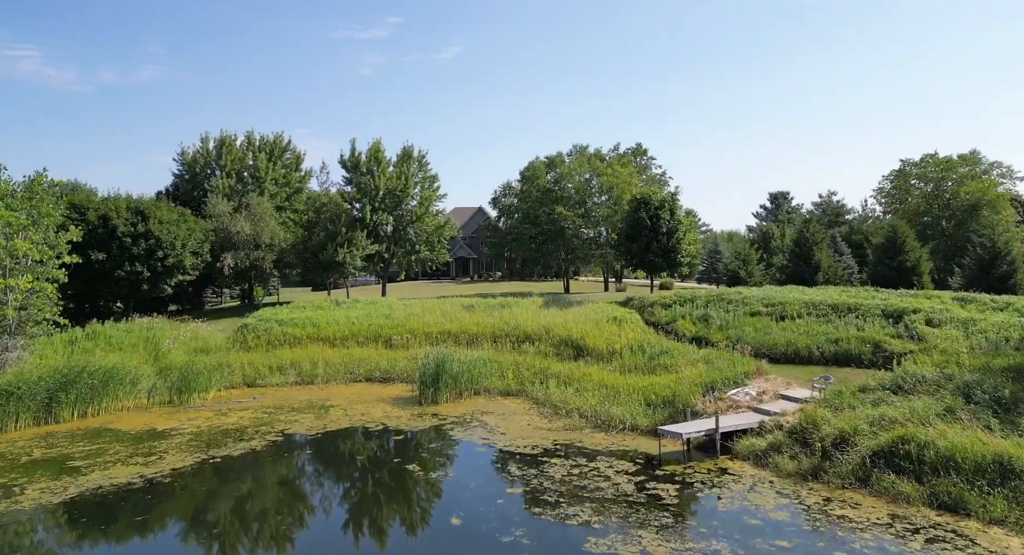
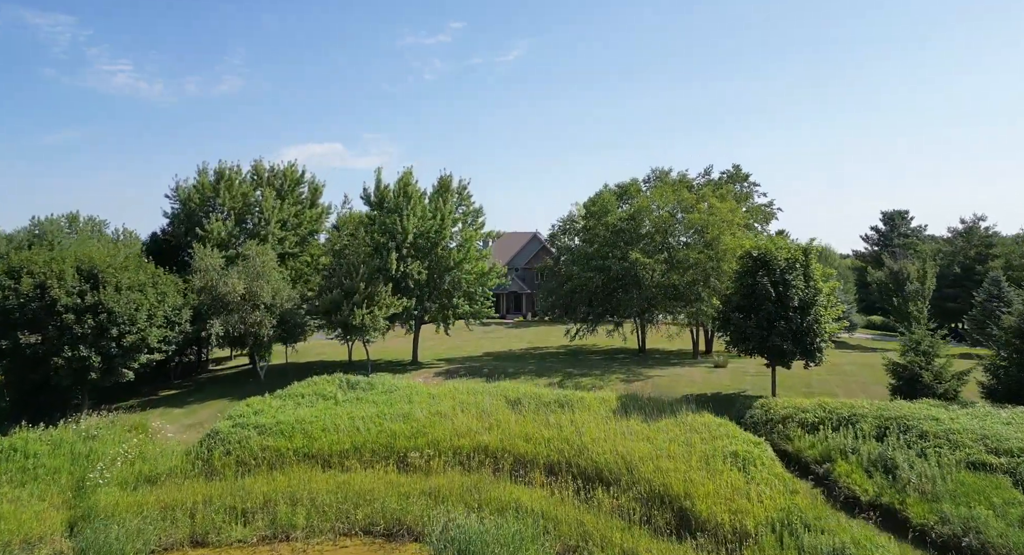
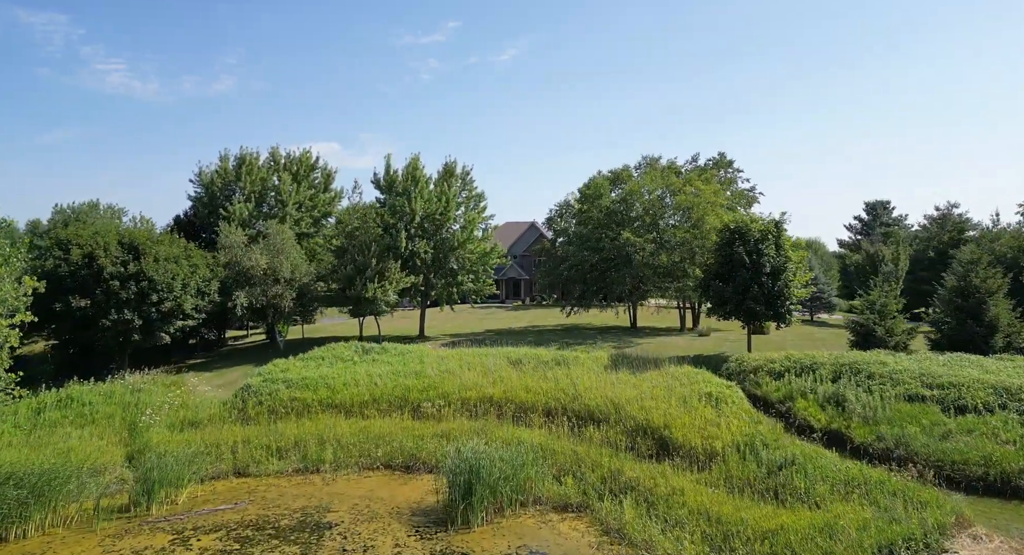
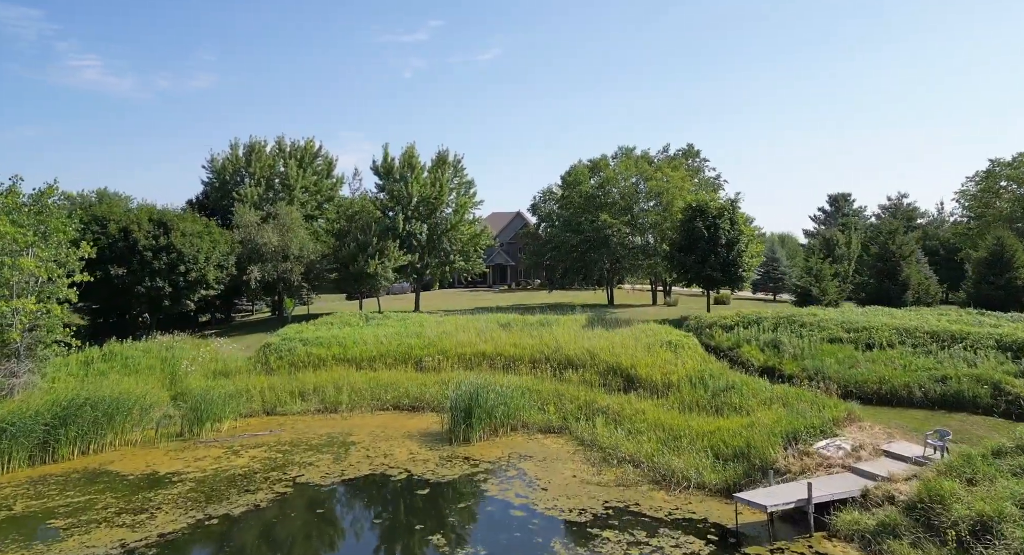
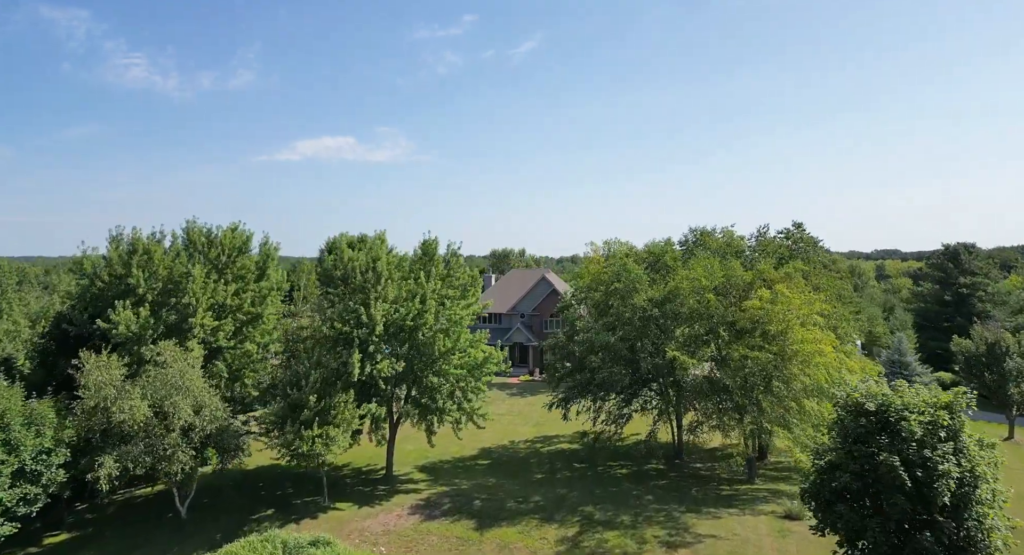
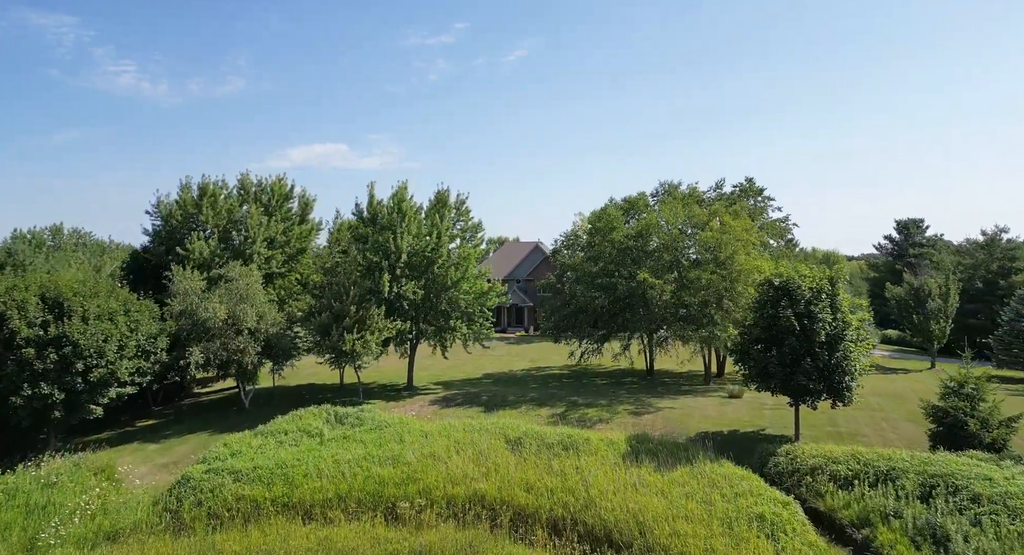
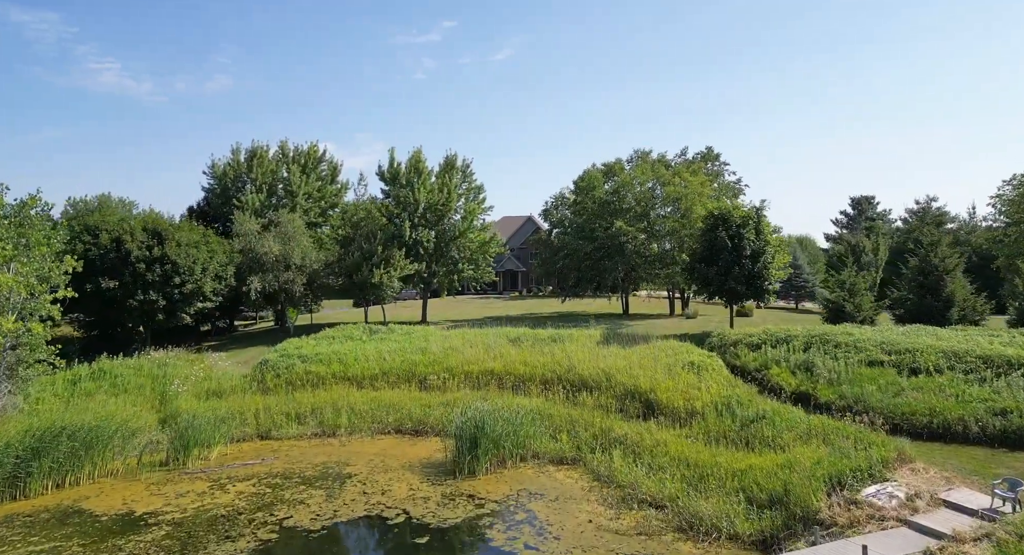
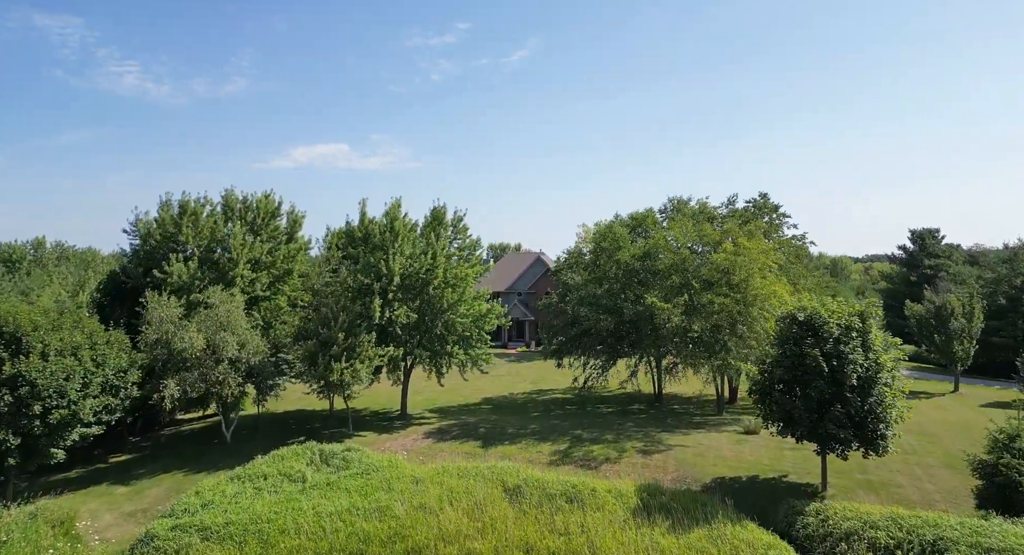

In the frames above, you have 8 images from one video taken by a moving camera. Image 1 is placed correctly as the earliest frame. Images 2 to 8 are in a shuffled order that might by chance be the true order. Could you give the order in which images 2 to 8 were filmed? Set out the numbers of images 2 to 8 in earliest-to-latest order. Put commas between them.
4, 7, 3, 2, 6, 8, 5
